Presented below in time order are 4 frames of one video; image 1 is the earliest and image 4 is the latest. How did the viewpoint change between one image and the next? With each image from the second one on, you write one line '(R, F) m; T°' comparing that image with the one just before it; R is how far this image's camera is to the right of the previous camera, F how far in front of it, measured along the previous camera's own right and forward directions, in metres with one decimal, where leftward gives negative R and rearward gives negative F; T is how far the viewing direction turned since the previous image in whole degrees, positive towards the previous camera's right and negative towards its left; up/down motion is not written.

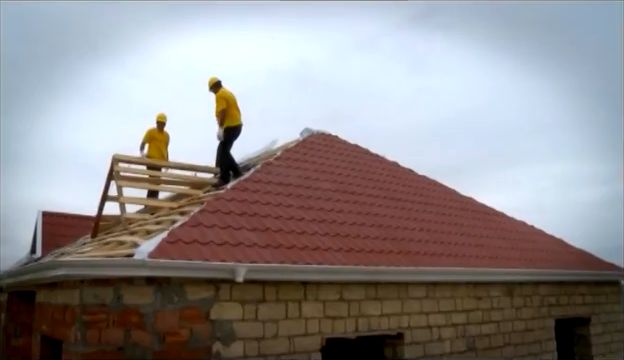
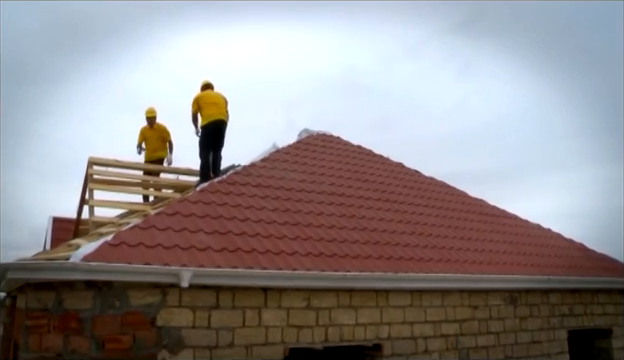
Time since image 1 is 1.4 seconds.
(+1.1, +0.4) m; -6°
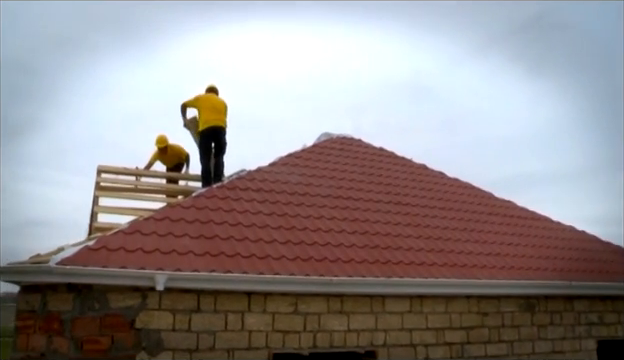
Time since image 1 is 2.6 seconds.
(+1.1, +0.1) m; -8°
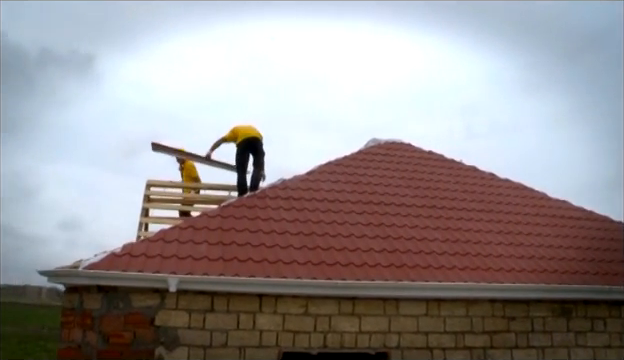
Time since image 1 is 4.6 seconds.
(+1.5, -0.2) m; -12°
